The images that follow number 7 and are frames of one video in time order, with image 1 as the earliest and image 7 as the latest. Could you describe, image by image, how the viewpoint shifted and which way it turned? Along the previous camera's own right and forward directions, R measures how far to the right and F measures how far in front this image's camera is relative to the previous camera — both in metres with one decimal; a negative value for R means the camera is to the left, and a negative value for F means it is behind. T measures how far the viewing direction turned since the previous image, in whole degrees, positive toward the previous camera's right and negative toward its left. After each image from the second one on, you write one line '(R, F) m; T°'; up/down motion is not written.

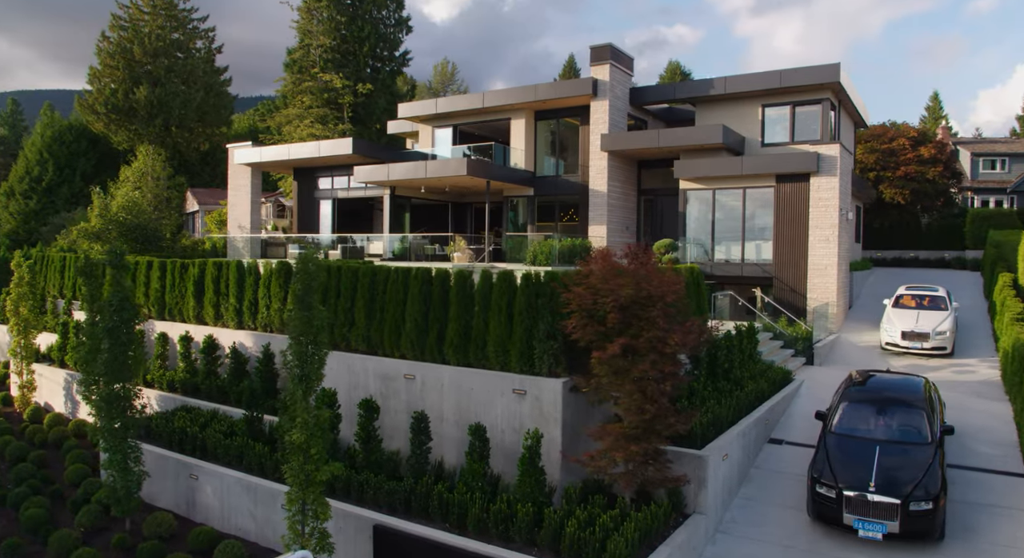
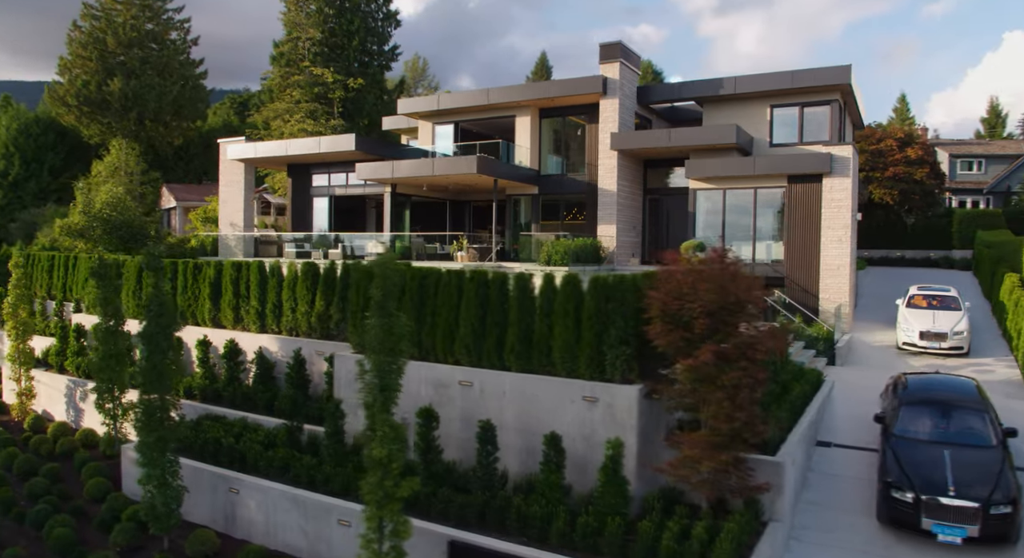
(-1.6, +0.4) m; +3°
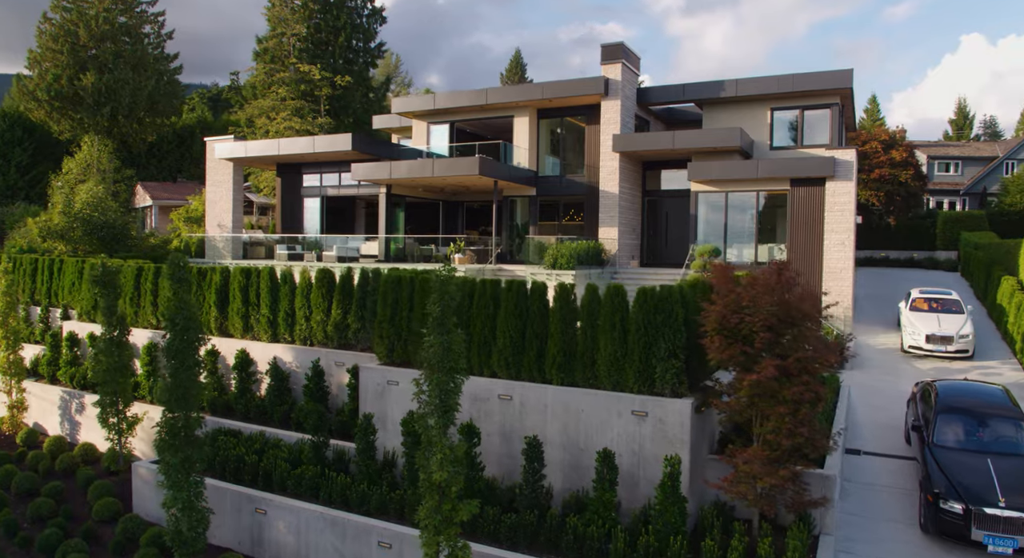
(-1.1, +0.4) m; +3°
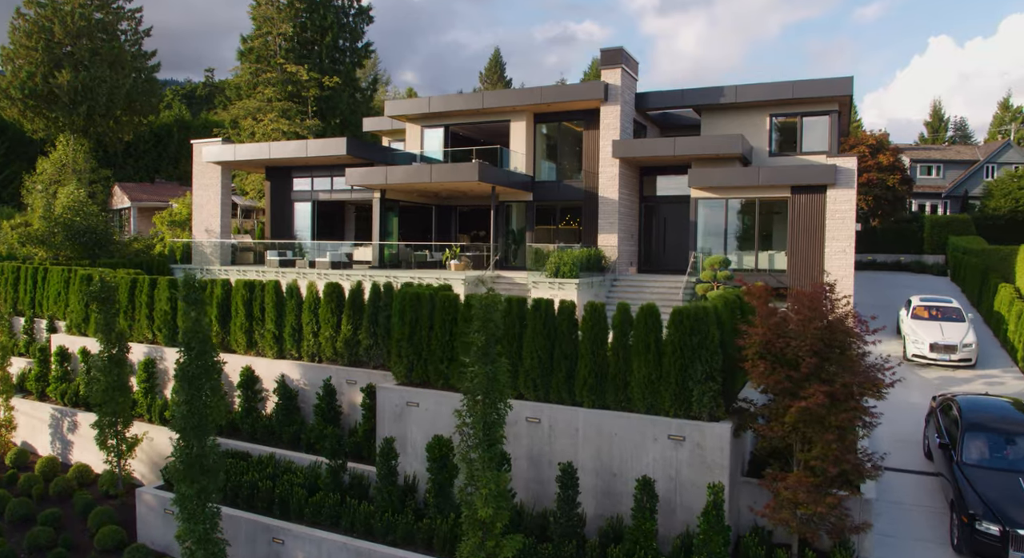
(-0.8, +0.4) m; +2°
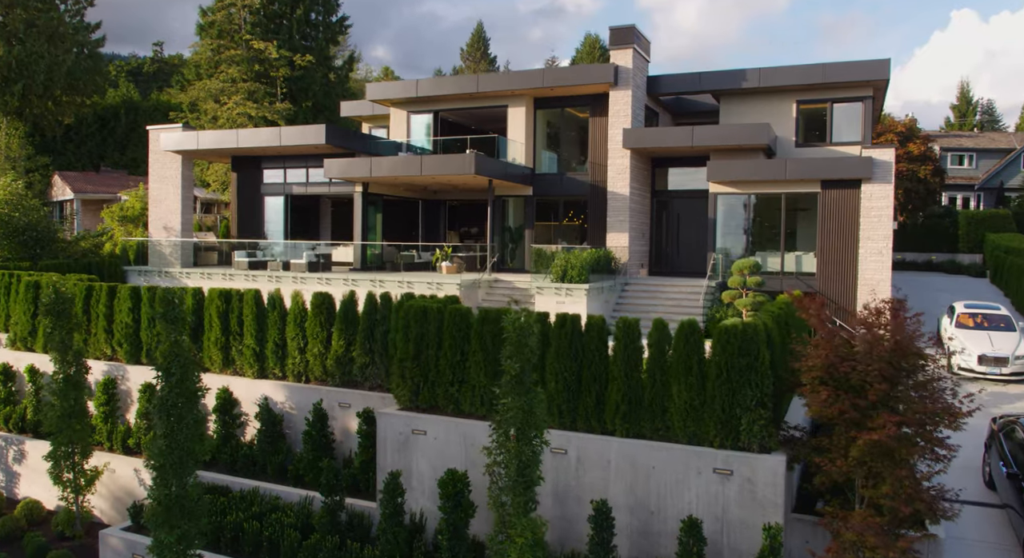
(-0.1, +1.6) m; 0°
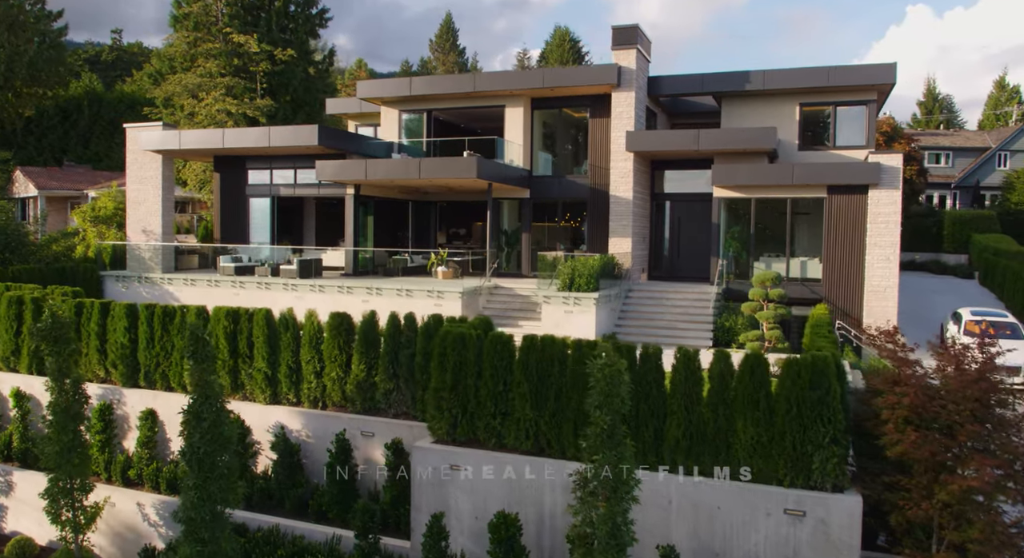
(-1.0, +0.6) m; +3°
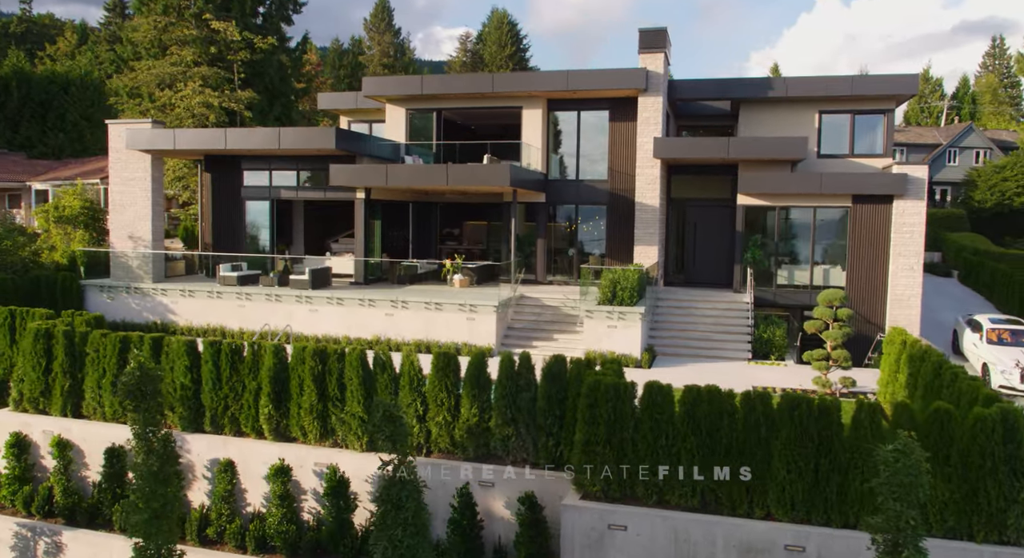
(-2.8, +0.8) m; +6°
